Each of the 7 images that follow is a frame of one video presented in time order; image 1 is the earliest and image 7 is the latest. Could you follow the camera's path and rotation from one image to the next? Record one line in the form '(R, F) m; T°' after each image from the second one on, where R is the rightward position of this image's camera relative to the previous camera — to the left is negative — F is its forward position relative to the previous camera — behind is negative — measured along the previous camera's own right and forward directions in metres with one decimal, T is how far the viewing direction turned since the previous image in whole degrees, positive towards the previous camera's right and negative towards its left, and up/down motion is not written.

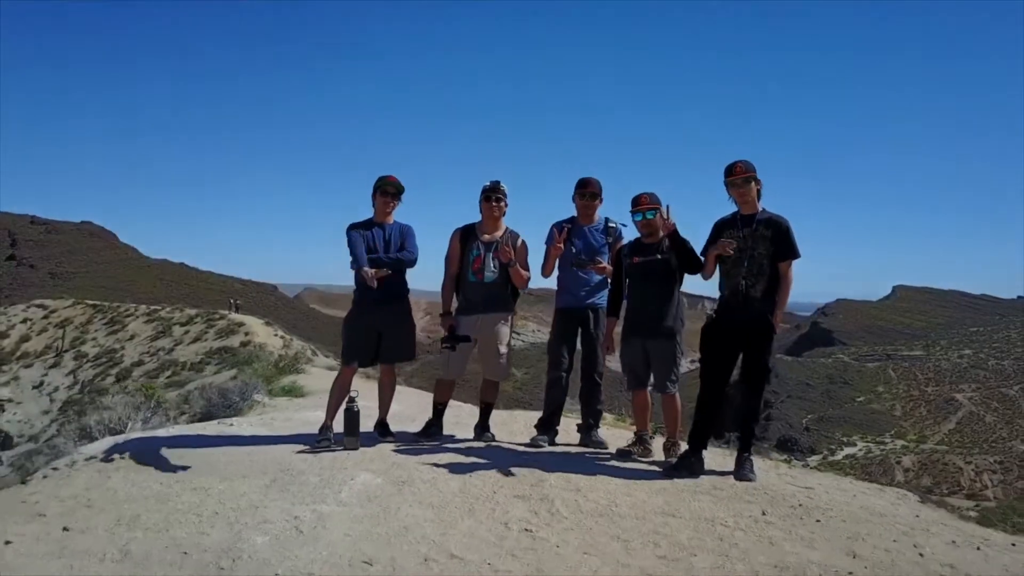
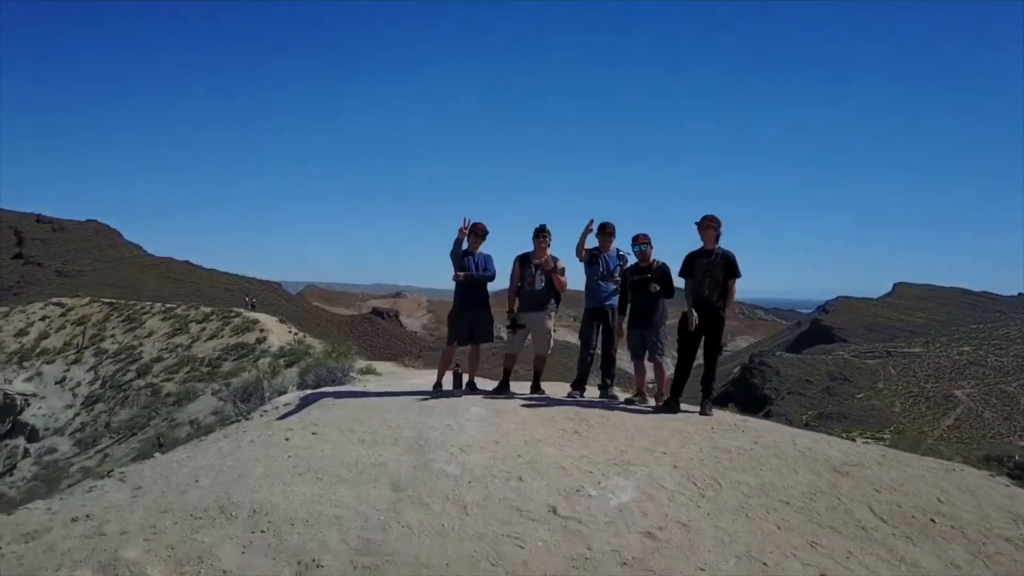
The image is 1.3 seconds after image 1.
(-0.2, -1.0) m; 0°
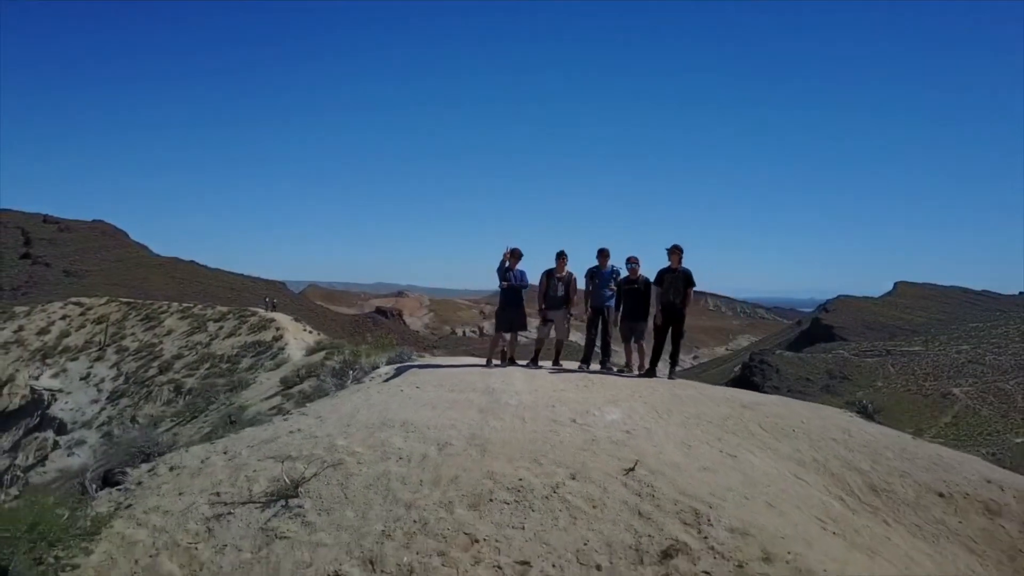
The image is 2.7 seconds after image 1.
(-0.2, -1.3) m; 0°
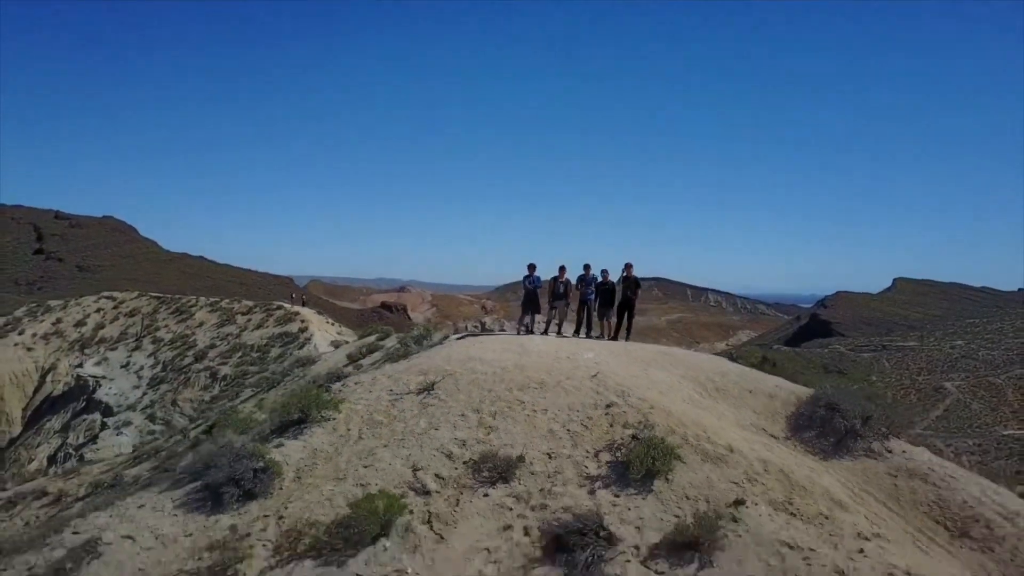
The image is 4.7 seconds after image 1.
(-0.2, -2.8) m; 0°
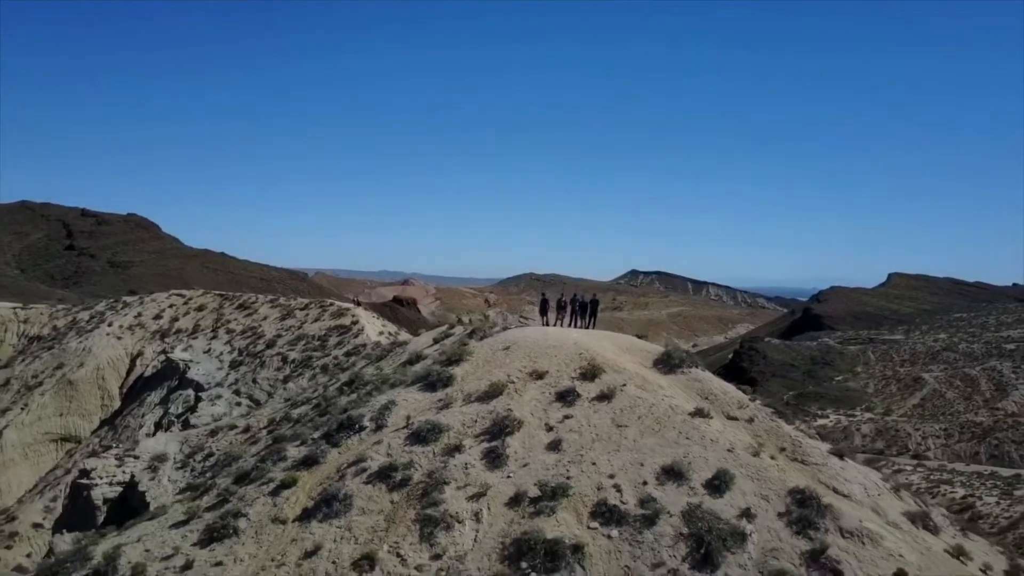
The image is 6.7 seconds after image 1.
(-0.5, -7.8) m; 0°
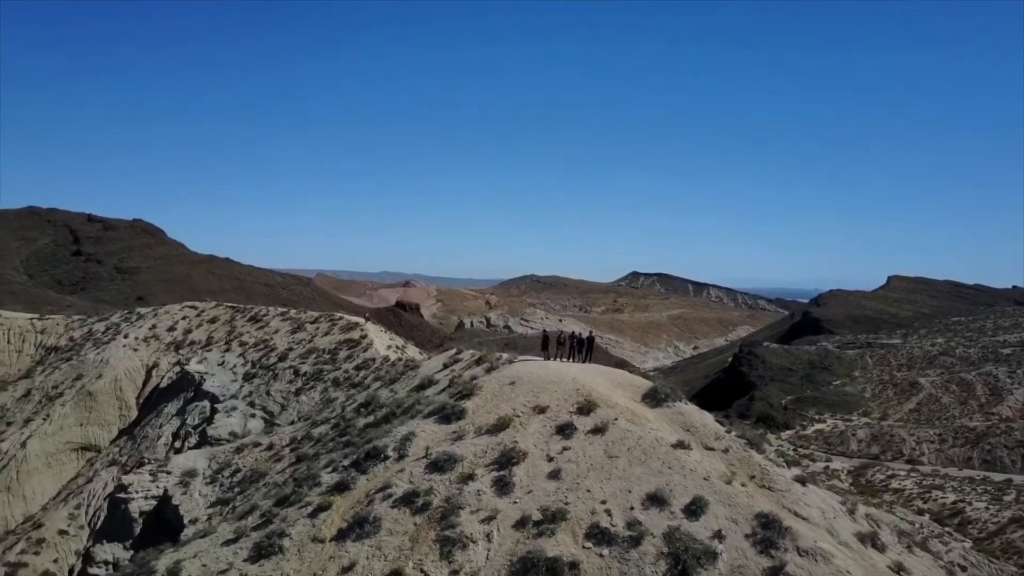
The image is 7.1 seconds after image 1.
(-0.1, -1.7) m; 0°
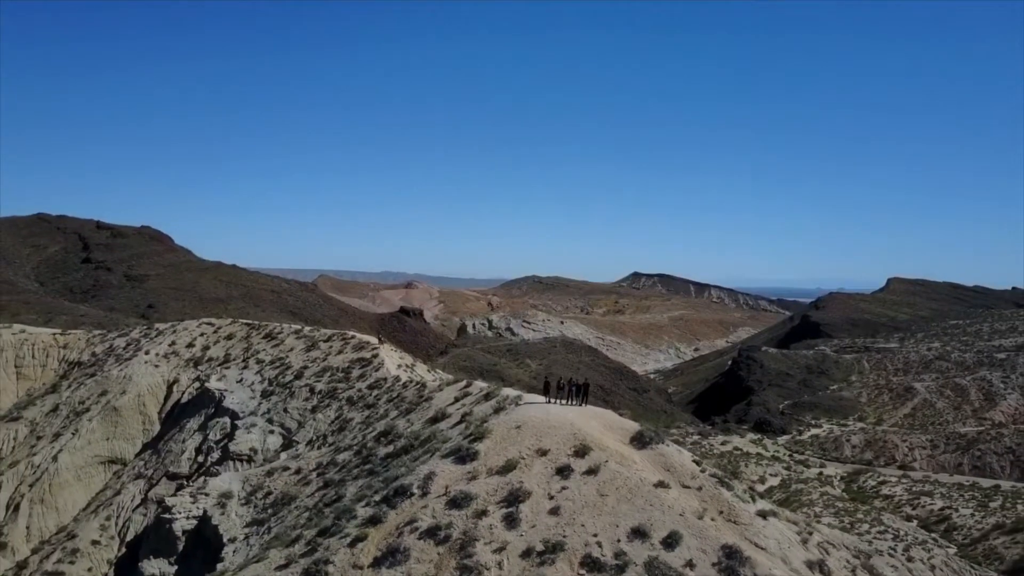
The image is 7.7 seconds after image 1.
(-0.1, -2.4) m; 0°
